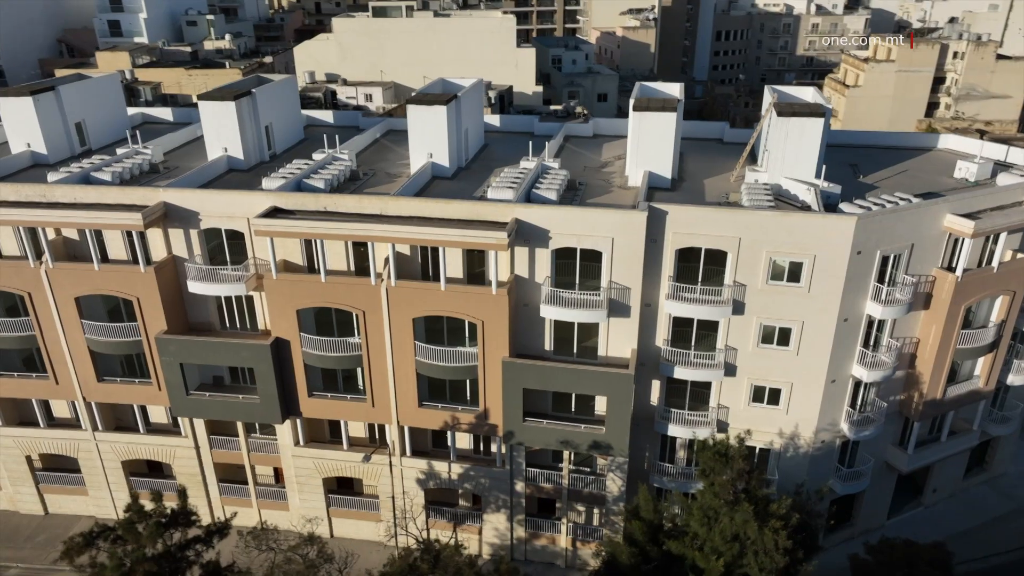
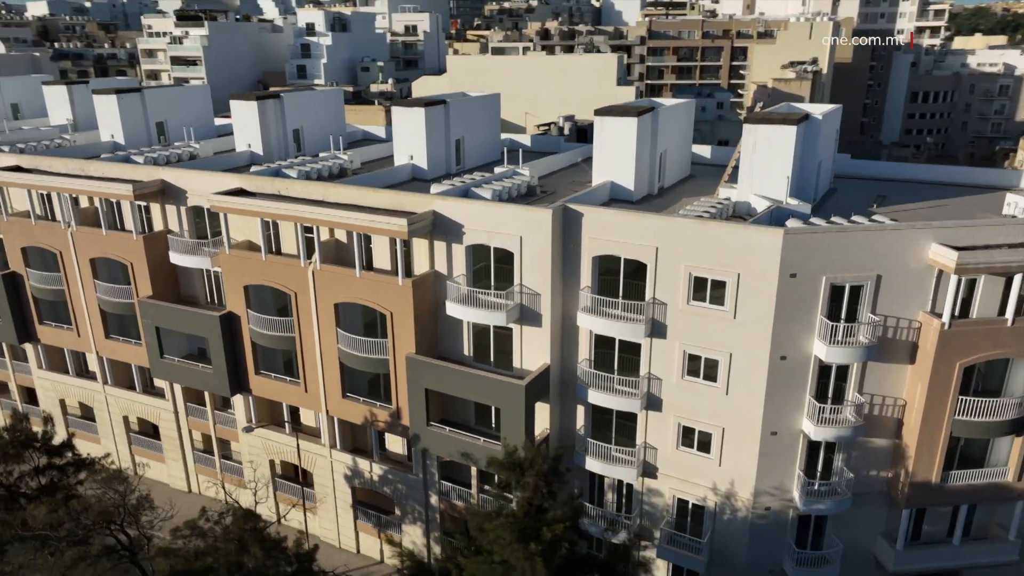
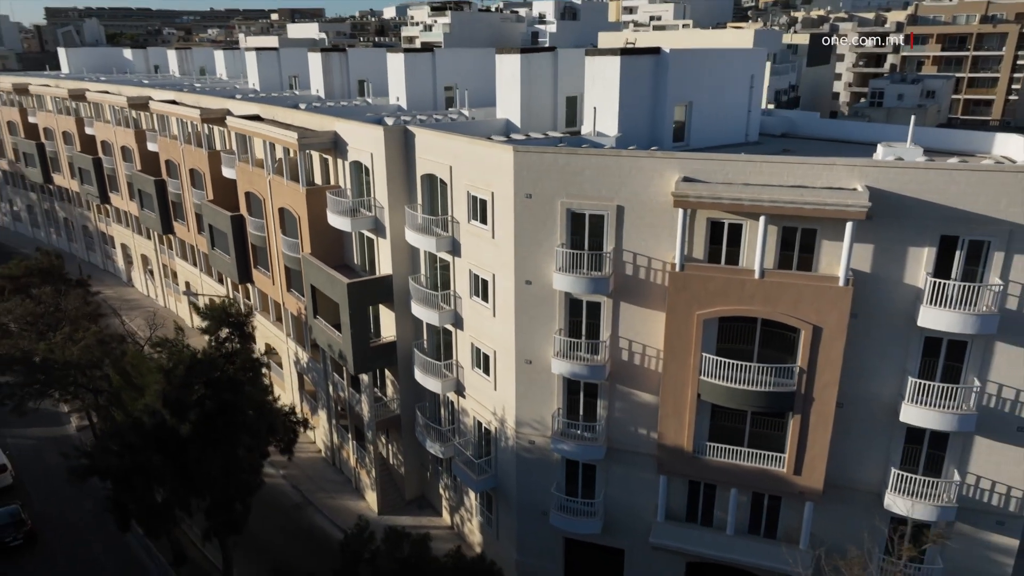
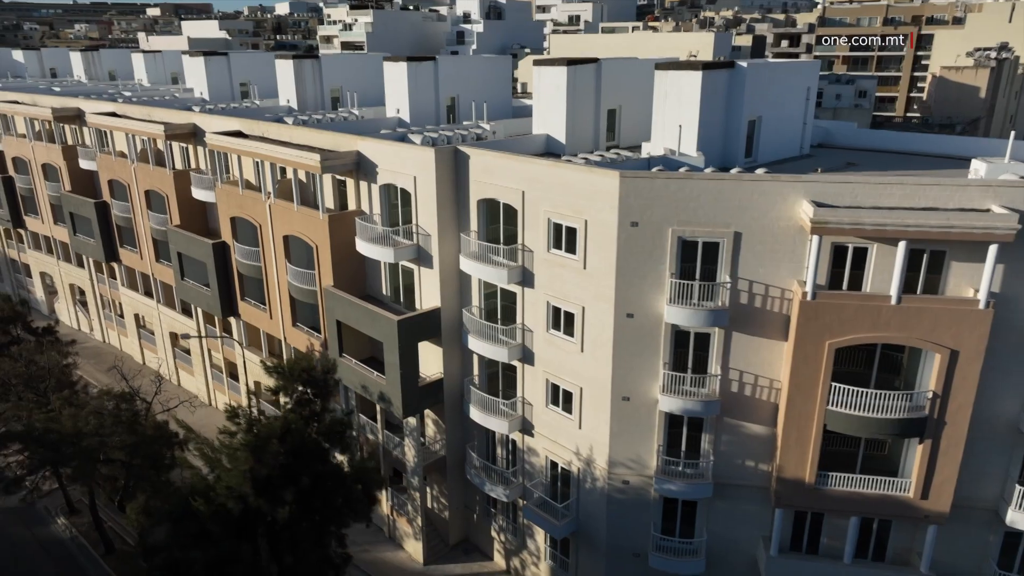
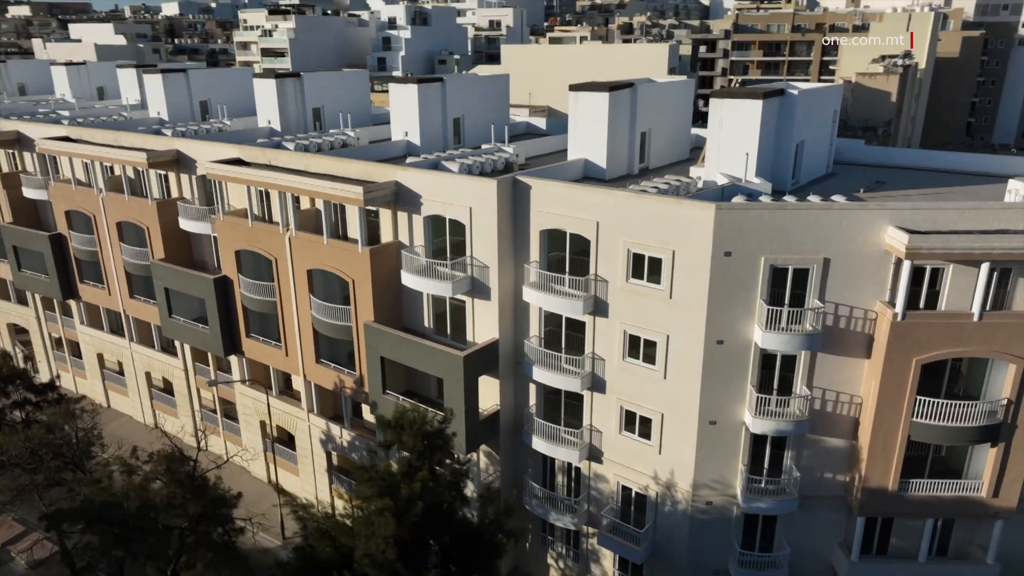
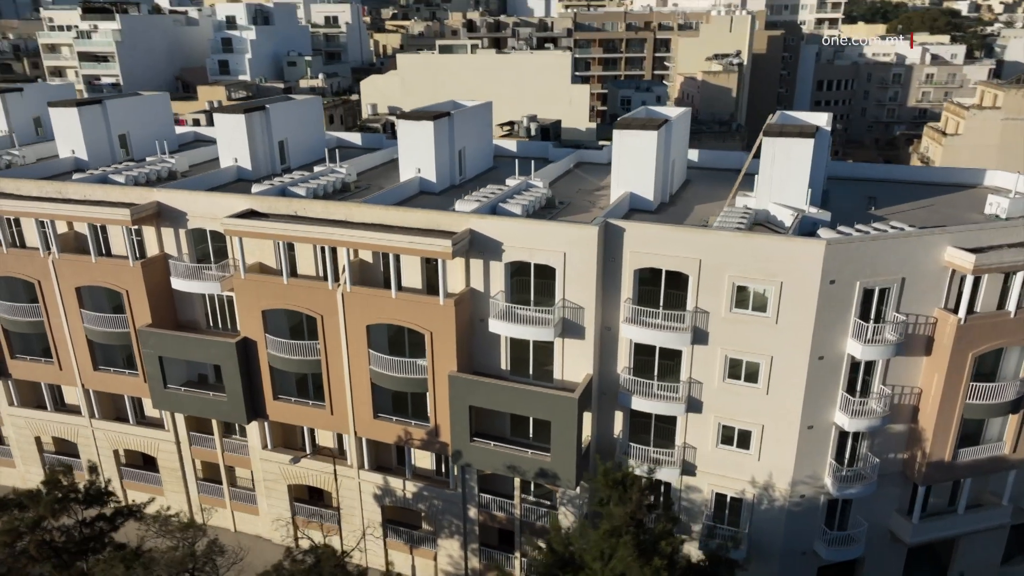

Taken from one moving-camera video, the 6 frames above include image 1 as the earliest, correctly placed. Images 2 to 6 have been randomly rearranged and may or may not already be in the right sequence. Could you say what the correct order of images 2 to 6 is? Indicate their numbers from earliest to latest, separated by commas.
6, 2, 5, 4, 3
